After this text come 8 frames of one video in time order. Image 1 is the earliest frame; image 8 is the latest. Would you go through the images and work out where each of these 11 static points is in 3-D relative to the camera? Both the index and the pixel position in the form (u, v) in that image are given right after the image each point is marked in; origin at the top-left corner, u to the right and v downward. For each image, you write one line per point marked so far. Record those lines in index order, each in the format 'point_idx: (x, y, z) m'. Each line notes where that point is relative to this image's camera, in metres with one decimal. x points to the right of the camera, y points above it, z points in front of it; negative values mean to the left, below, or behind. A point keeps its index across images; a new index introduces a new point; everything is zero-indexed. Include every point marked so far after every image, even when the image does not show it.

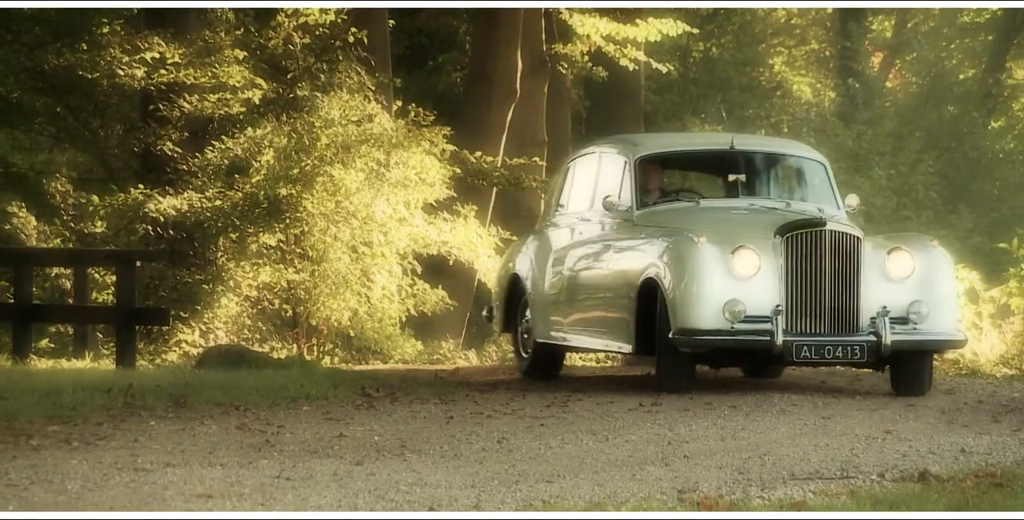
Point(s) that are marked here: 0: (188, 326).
0: (-2.5, -0.6, +16.0) m
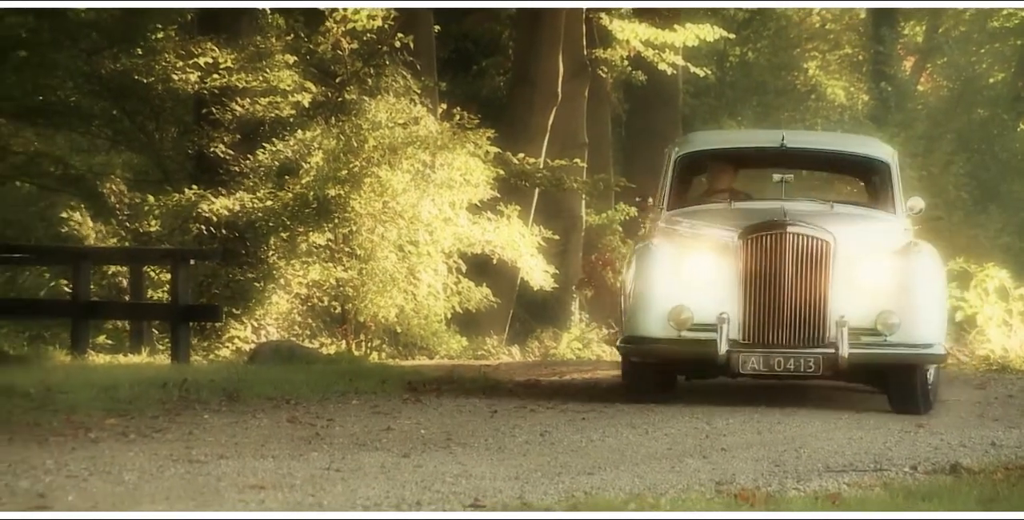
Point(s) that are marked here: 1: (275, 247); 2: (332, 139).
0: (-2.1, -0.5, +16.3) m
1: (-1.8, +0.1, +16.0) m
2: (-1.4, +0.9, +16.5) m
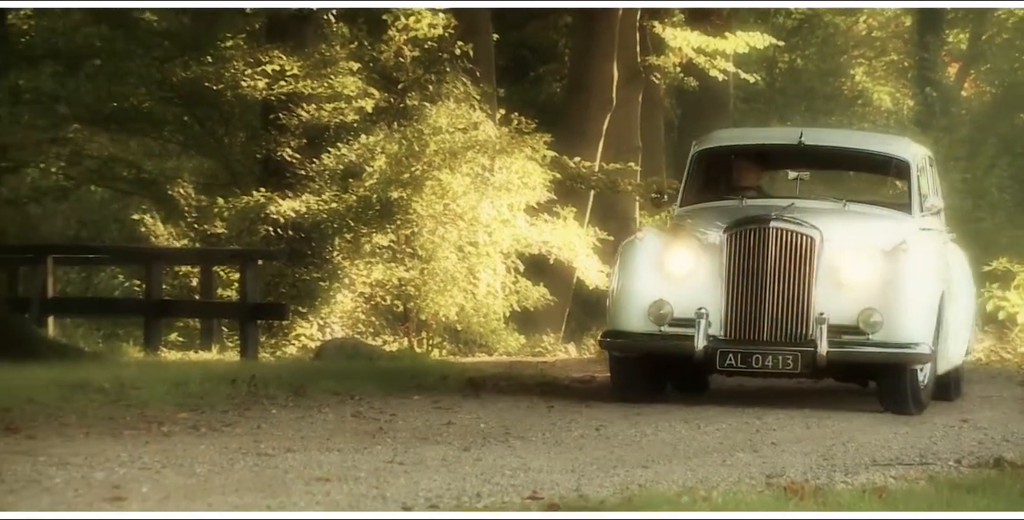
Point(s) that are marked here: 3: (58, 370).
0: (-1.7, -0.5, +16.7) m
1: (-1.4, +0.1, +16.3) m
2: (-0.9, +0.9, +16.8) m
3: (-2.3, -0.6, +10.6) m
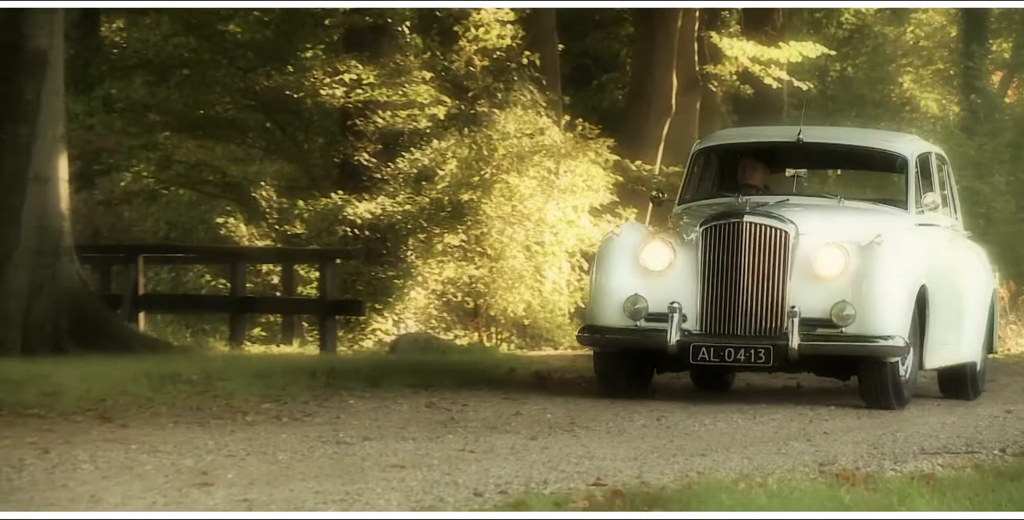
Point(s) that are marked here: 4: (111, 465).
0: (-1.1, -0.5, +17.3) m
1: (-0.8, +0.1, +16.9) m
2: (-0.4, +0.9, +17.3) m
3: (-2.0, -0.6, +11.1) m
4: (-1.8, -0.9, +8.9) m
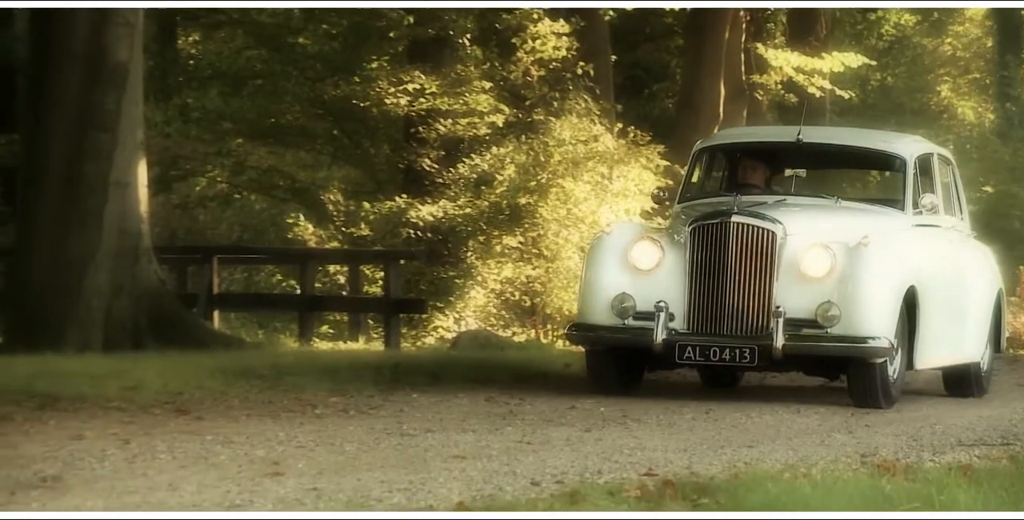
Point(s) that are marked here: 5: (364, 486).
0: (-0.7, -0.5, +17.8) m
1: (-0.4, +0.1, +17.4) m
2: (+0.1, +0.9, +17.8) m
3: (-1.7, -0.6, +11.7) m
4: (-1.5, -0.9, +9.5) m
5: (-0.6, -1.0, +8.6) m
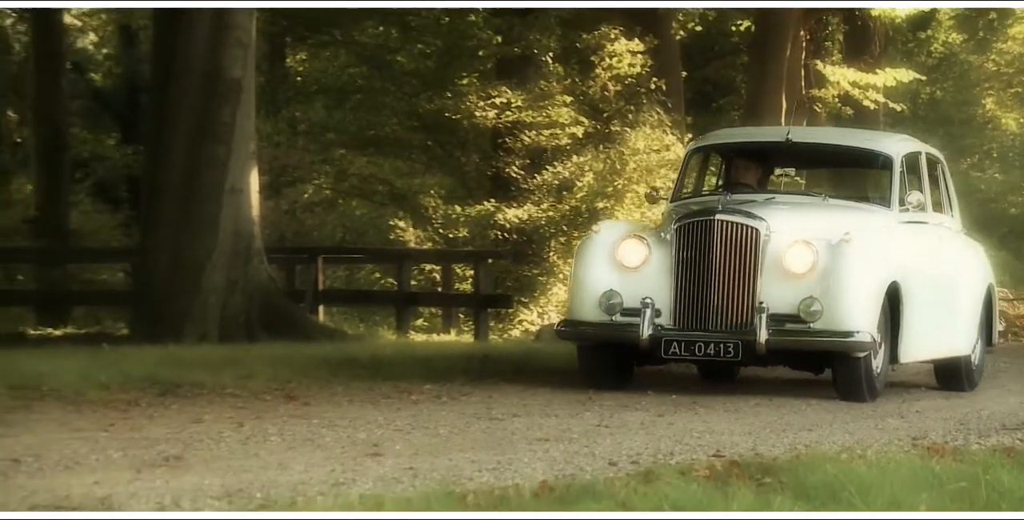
0: (0.0, -0.5, +18.8) m
1: (+0.3, +0.1, +18.3) m
2: (+0.7, +0.9, +18.8) m
3: (-1.2, -0.6, +12.7) m
4: (-1.1, -0.9, +10.5) m
5: (-0.2, -1.0, +9.6) m
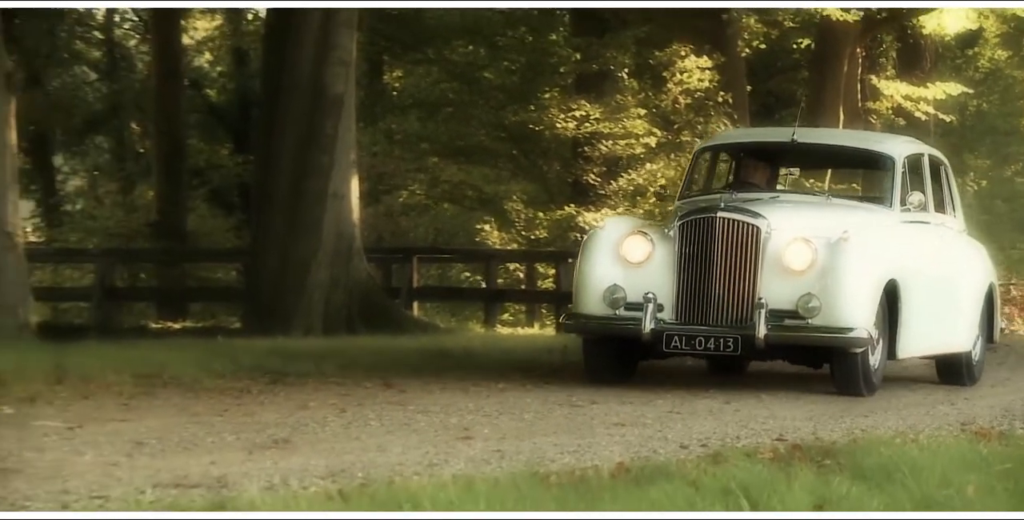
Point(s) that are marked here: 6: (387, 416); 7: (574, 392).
0: (+0.7, -0.5, +19.8) m
1: (+1.0, +0.1, +19.3) m
2: (+1.5, +1.0, +19.8) m
3: (-0.7, -0.6, +13.7) m
4: (-0.6, -0.9, +11.5) m
5: (+0.2, -1.0, +10.6) m
6: (-0.7, -0.9, +11.7) m
7: (+0.4, -0.8, +12.3) m
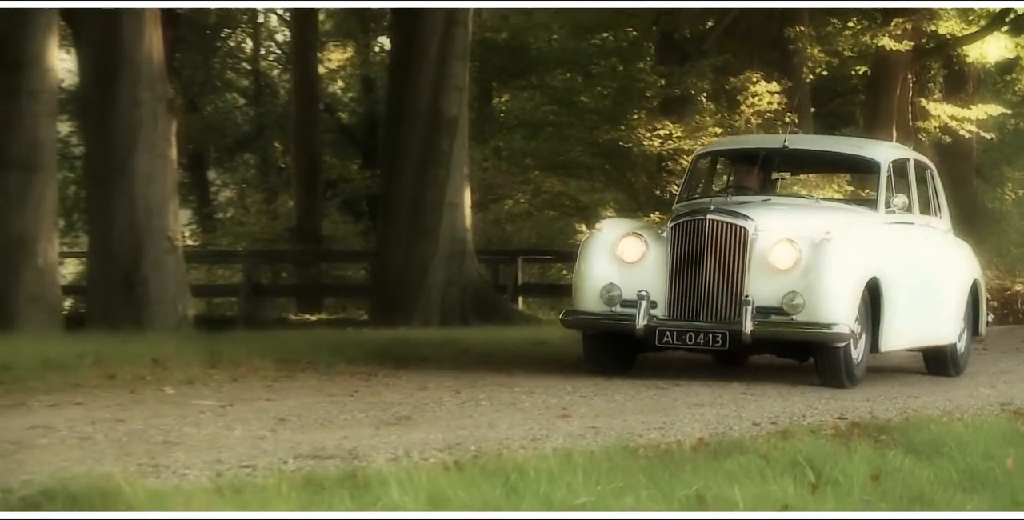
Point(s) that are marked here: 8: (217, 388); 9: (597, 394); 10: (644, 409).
0: (+1.7, -0.5, +21.5) m
1: (+1.9, +0.1, +21.1) m
2: (+2.4, +1.0, +21.5) m
3: (0.0, -0.6, +15.5) m
4: (0.0, -0.9, +13.3) m
5: (+0.7, -1.0, +12.4) m
6: (-0.1, -0.9, +13.5) m
7: (+1.0, -0.8, +14.0) m
8: (-1.8, -0.8, +12.8) m
9: (+0.6, -0.9, +13.3) m
10: (+0.8, -0.9, +12.9) m
